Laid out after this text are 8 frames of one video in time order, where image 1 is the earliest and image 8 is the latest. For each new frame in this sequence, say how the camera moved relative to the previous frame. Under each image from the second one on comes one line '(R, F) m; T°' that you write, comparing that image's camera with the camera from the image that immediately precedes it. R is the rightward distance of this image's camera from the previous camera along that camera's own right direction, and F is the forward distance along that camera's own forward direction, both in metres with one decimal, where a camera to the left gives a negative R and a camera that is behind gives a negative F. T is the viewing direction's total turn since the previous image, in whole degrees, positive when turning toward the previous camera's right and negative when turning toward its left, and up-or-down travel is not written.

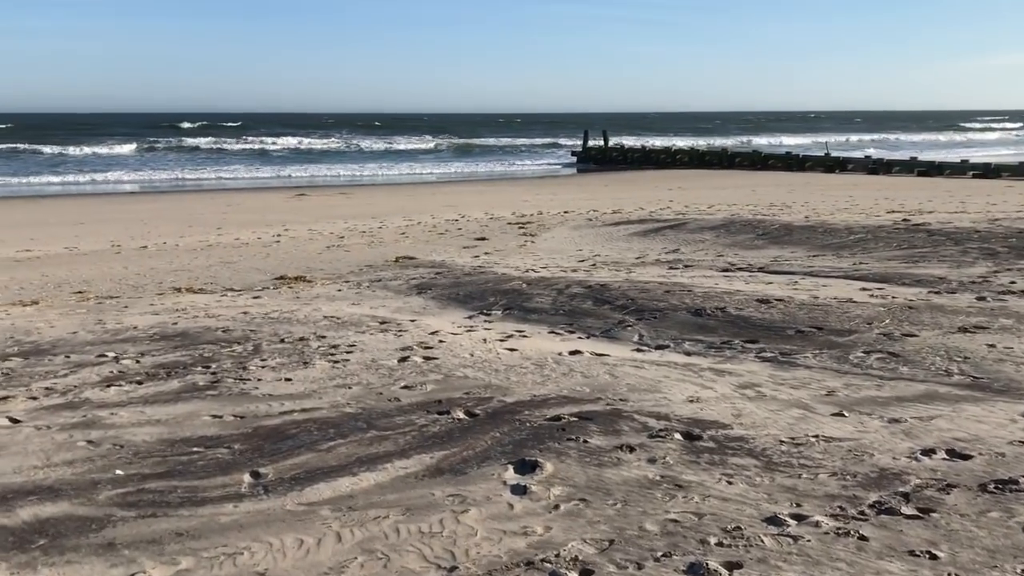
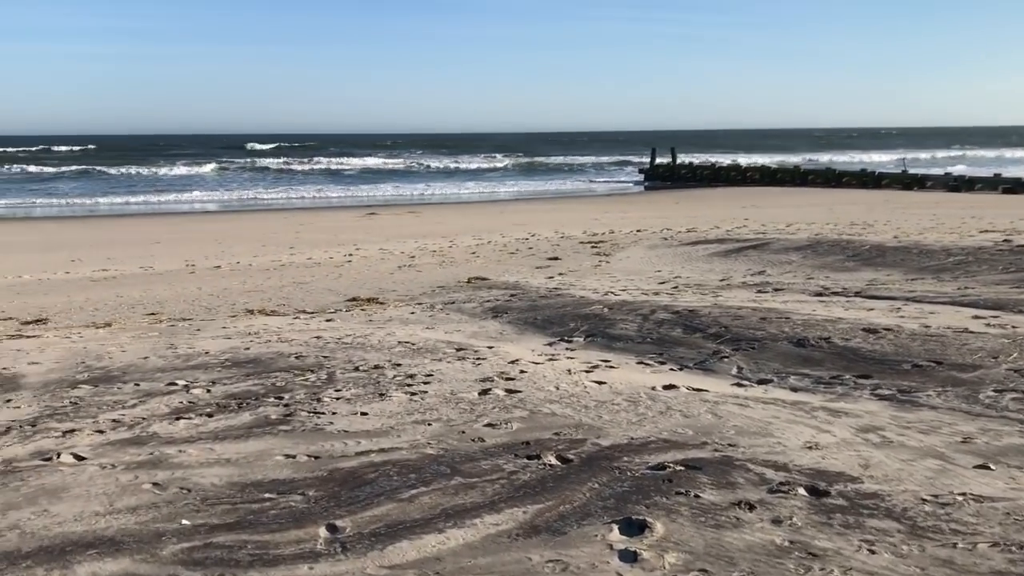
(-0.1, +0.3) m; -4°
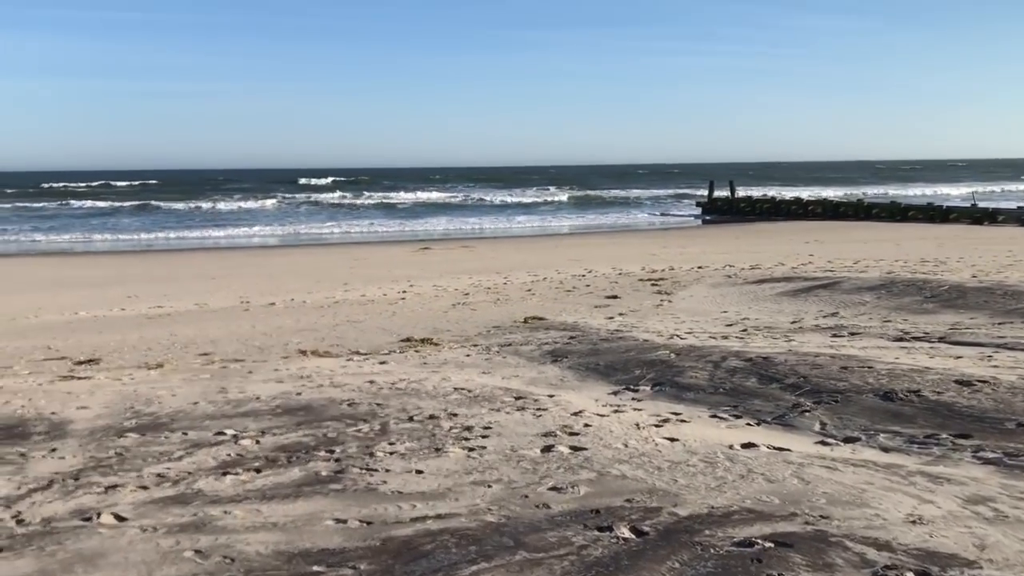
(-0.1, +0.3) m; -3°
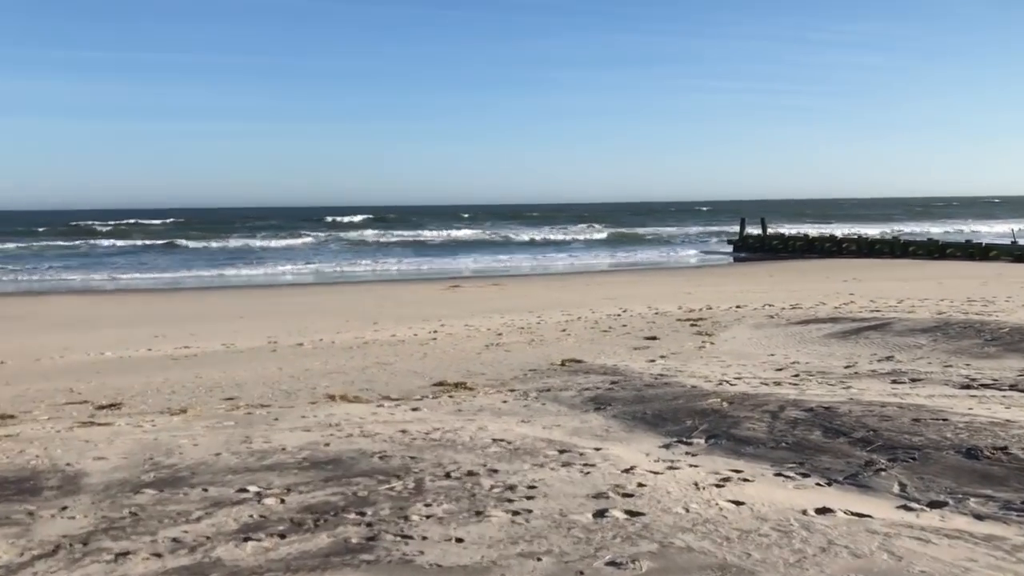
(-0.1, +0.3) m; -2°
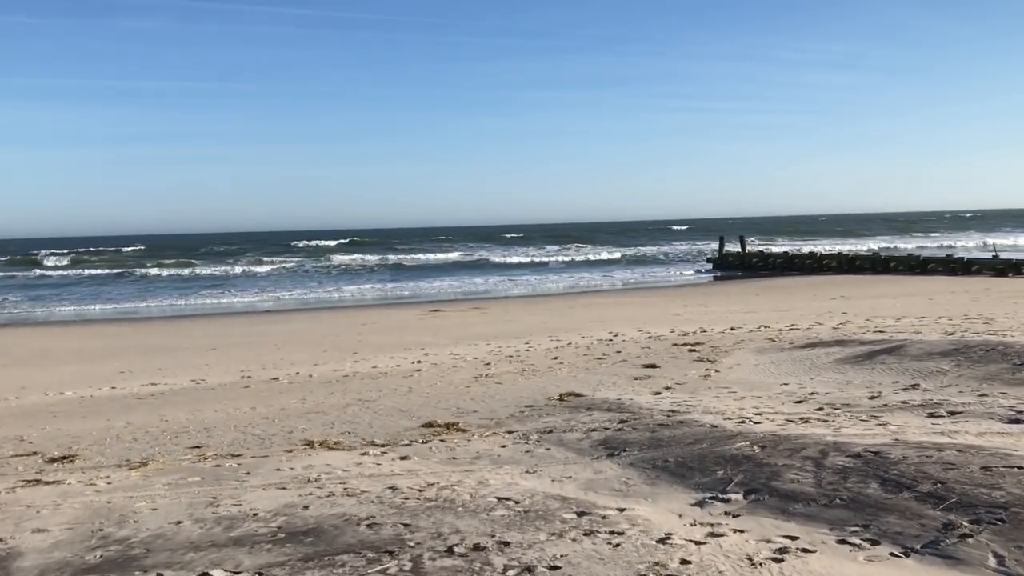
(-0.1, +0.7) m; +1°
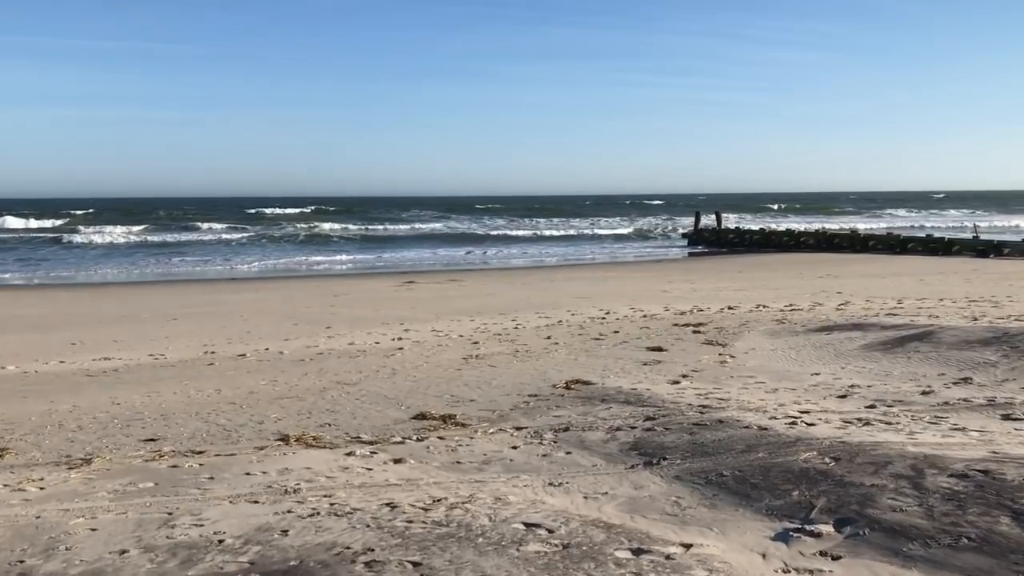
(-0.3, +0.9) m; +2°
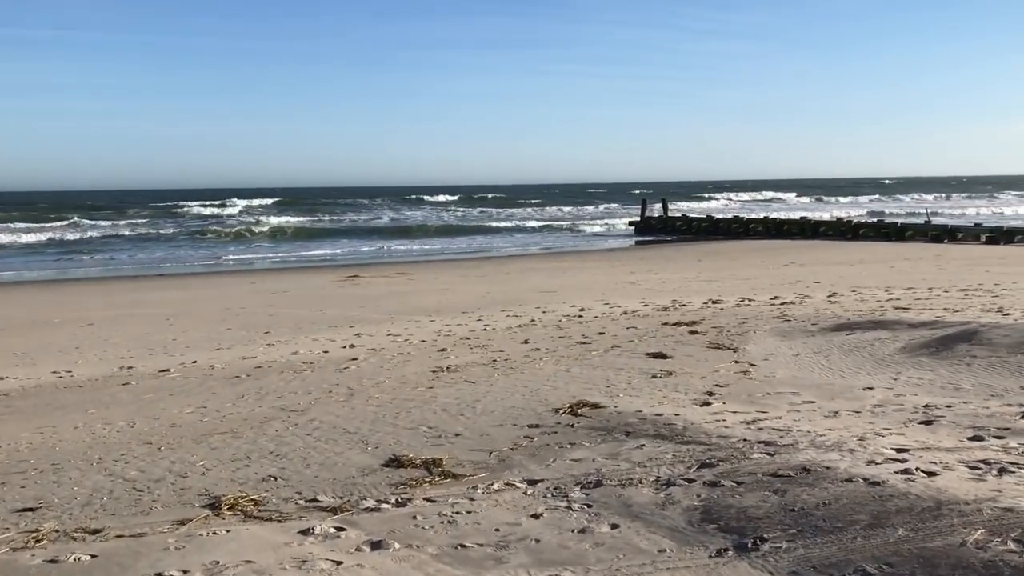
(-0.3, +1.5) m; +4°
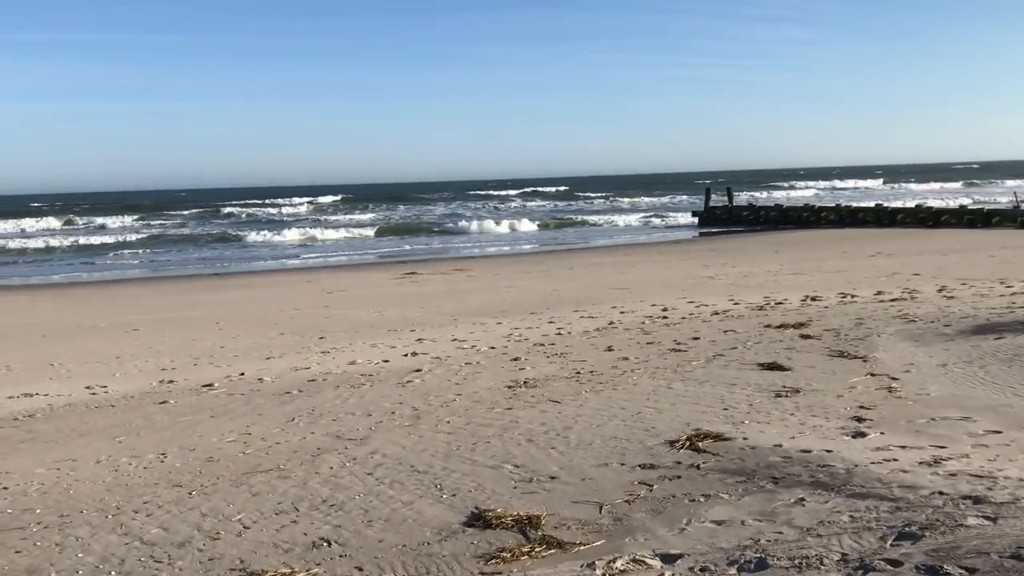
(-0.2, +1.1) m; -3°
